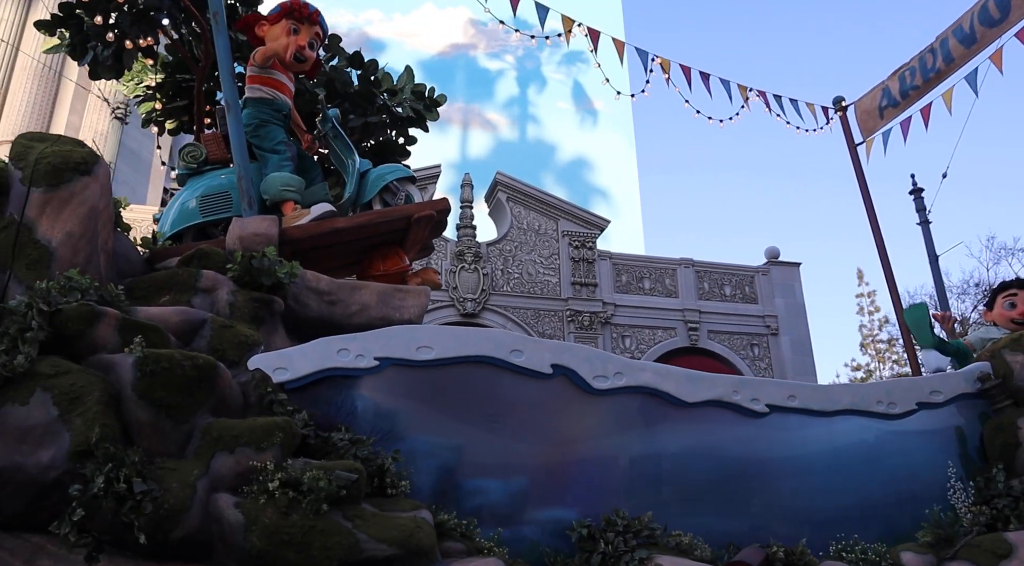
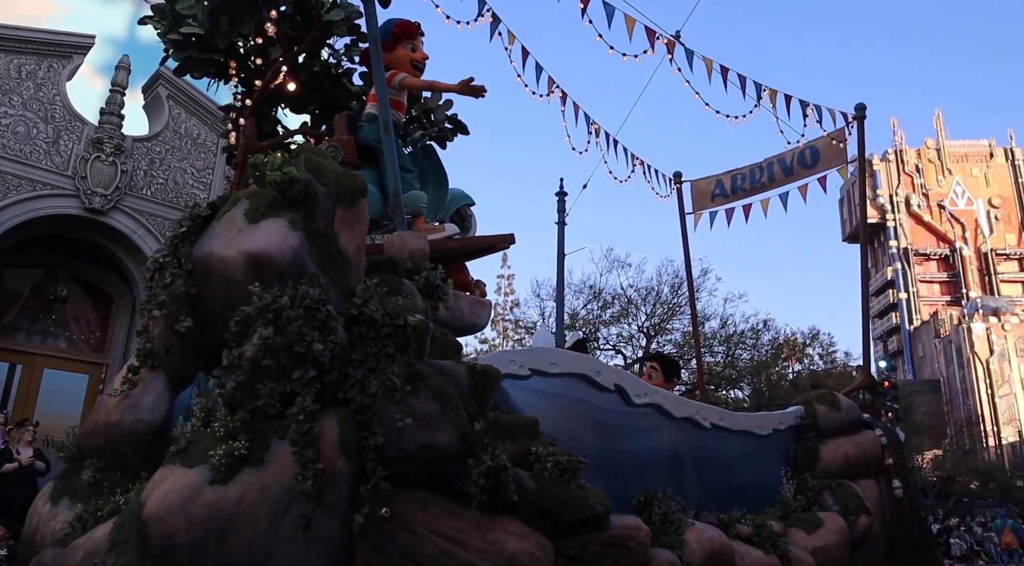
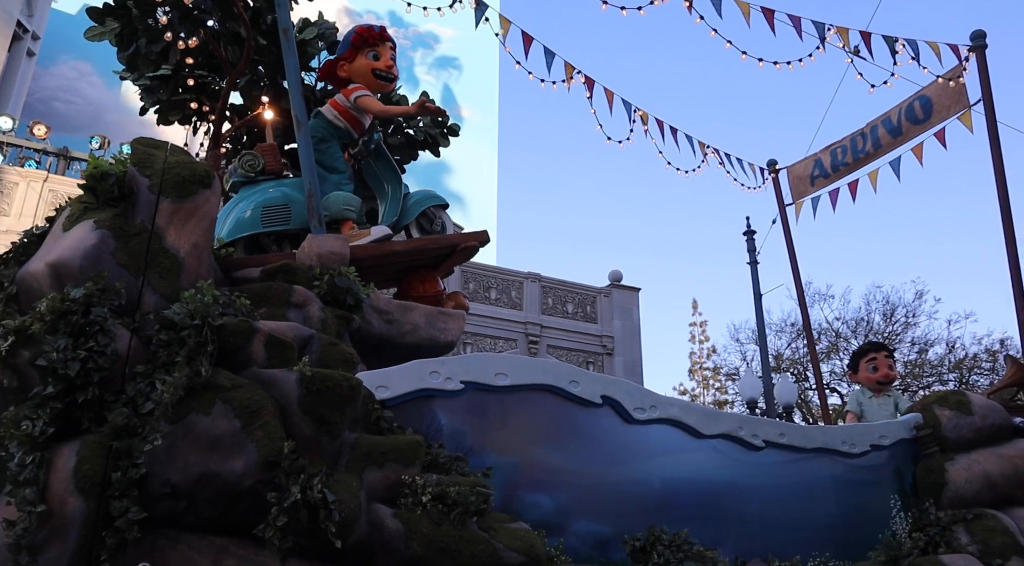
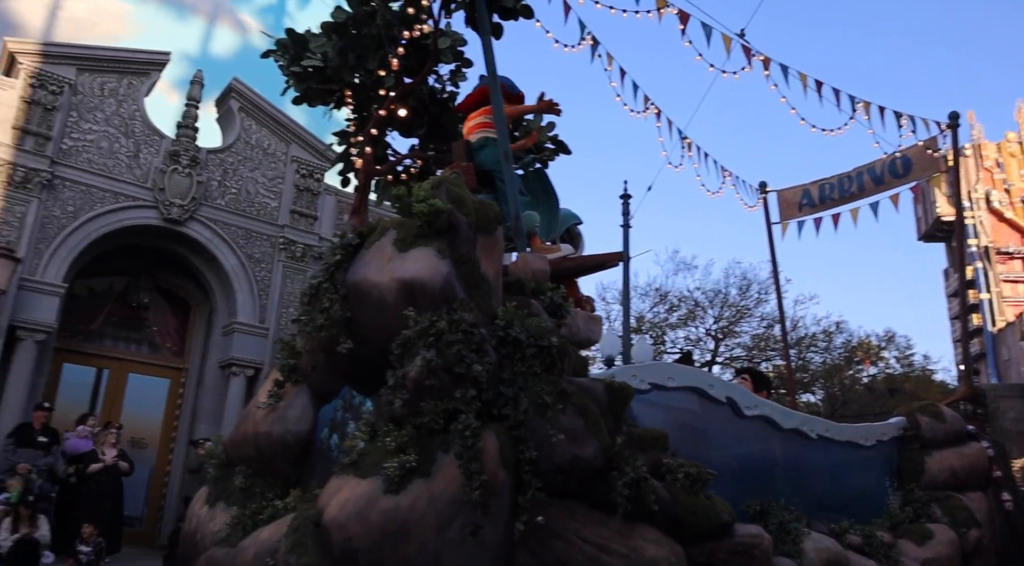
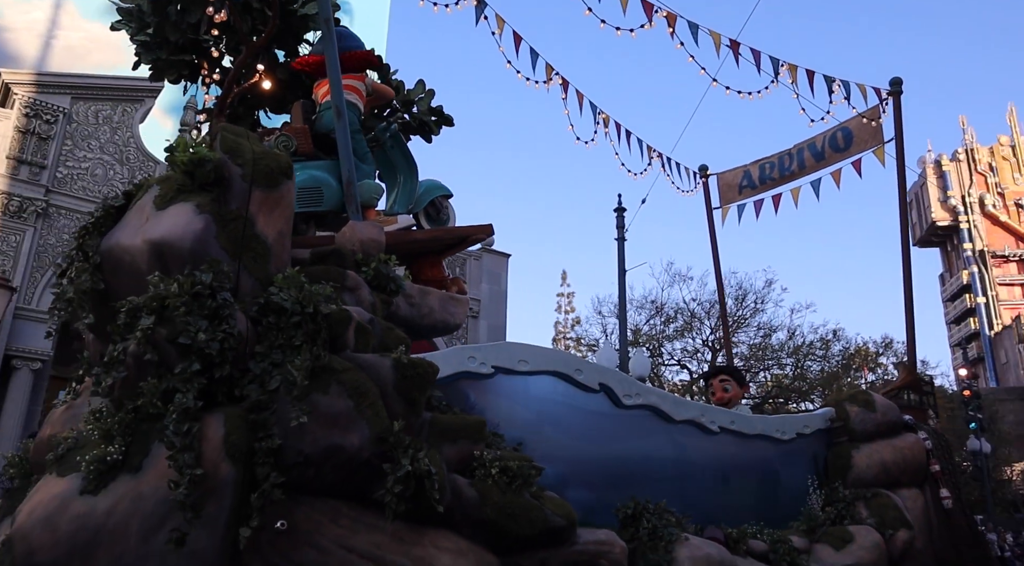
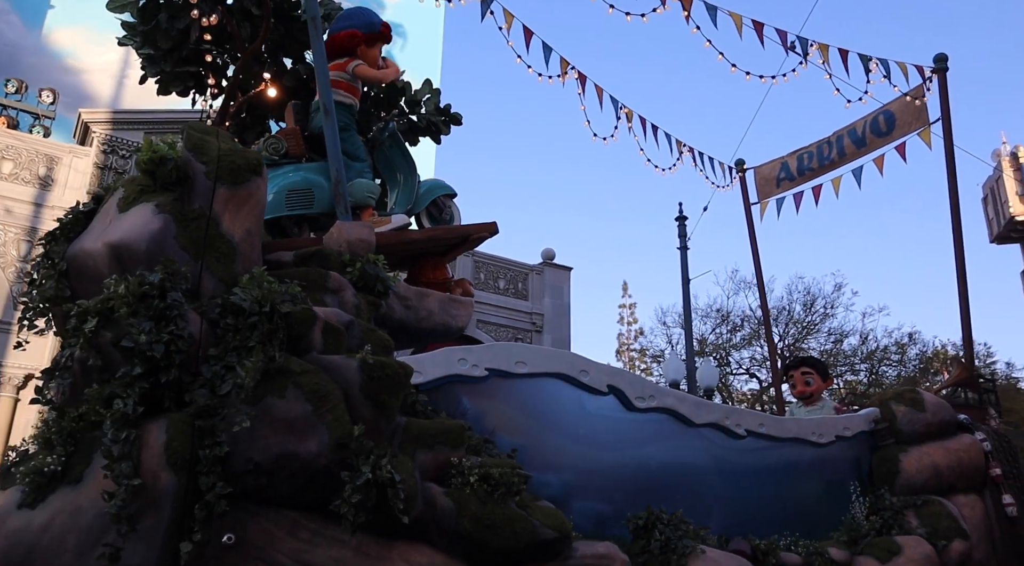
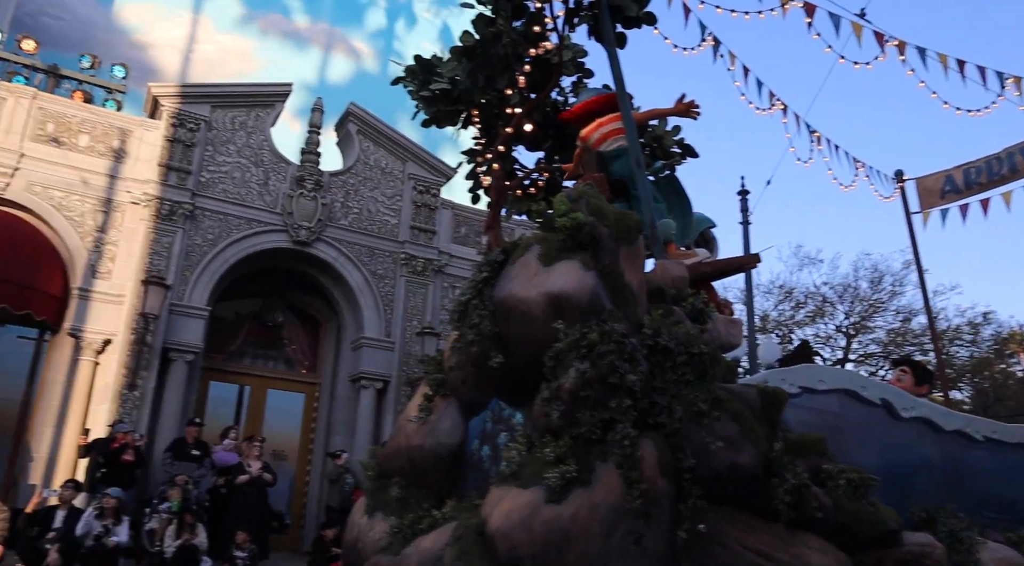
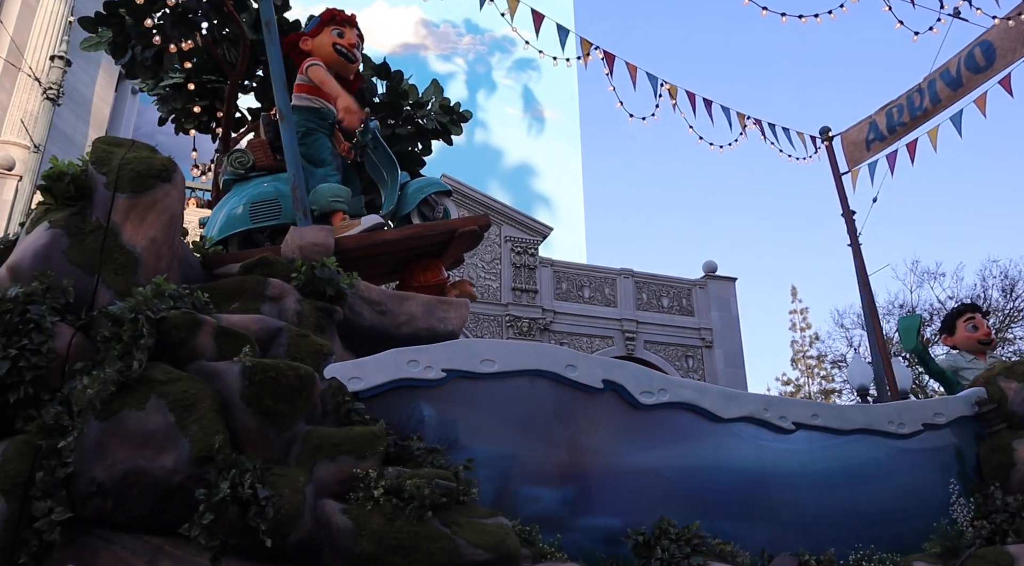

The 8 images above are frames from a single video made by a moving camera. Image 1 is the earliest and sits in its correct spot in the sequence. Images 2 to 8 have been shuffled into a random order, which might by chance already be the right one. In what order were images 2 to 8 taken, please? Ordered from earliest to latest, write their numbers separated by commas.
8, 3, 6, 5, 2, 4, 7
